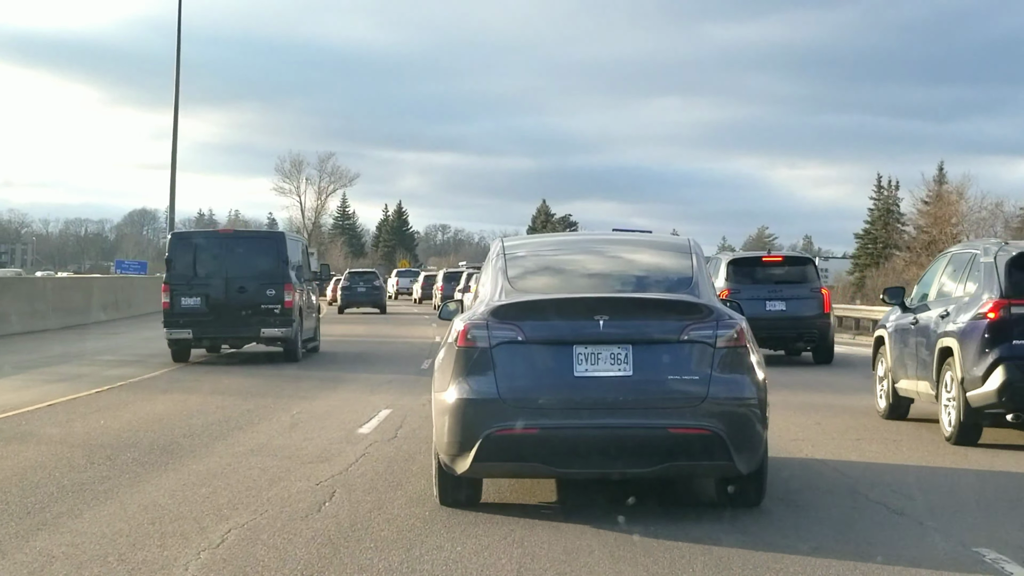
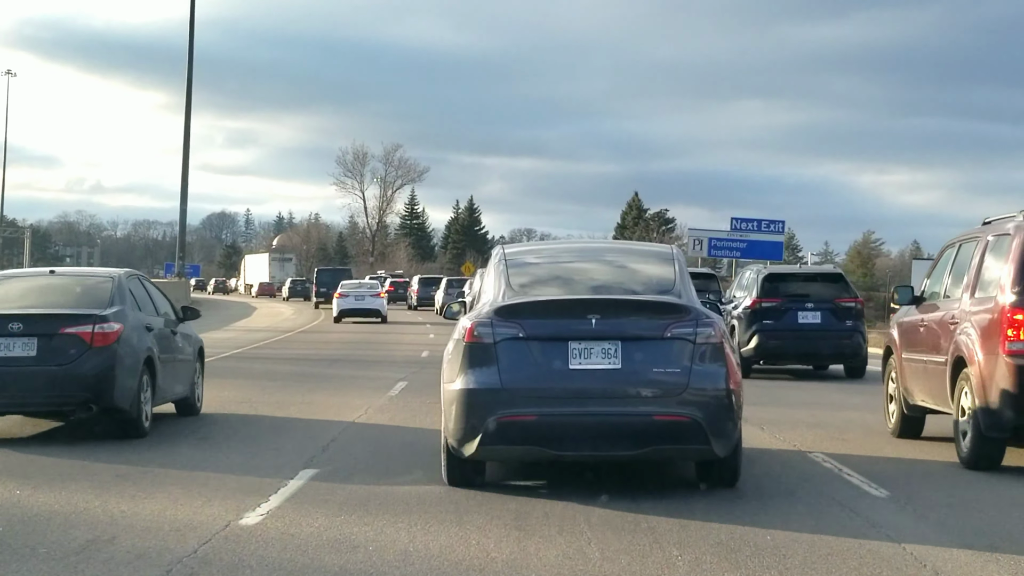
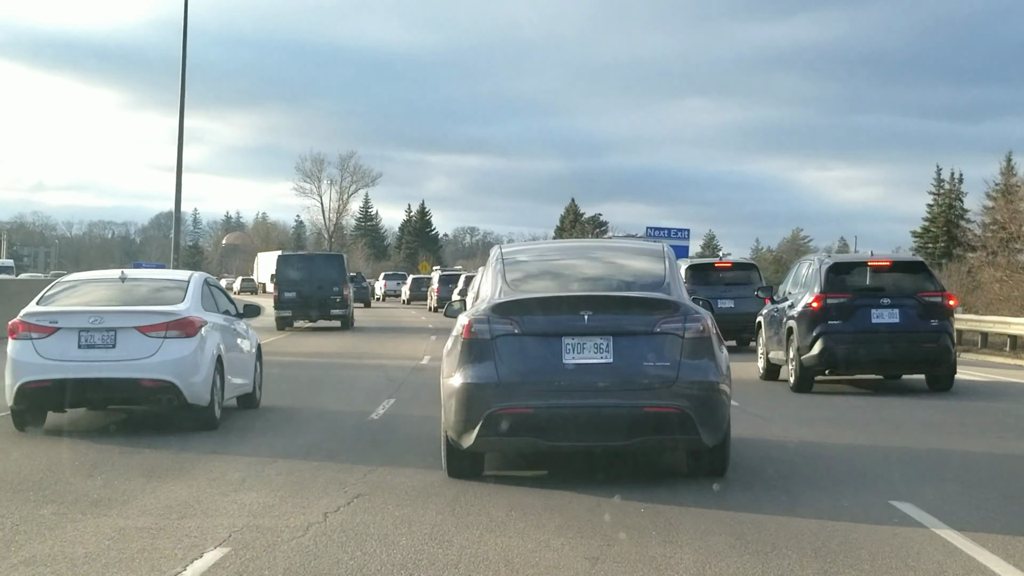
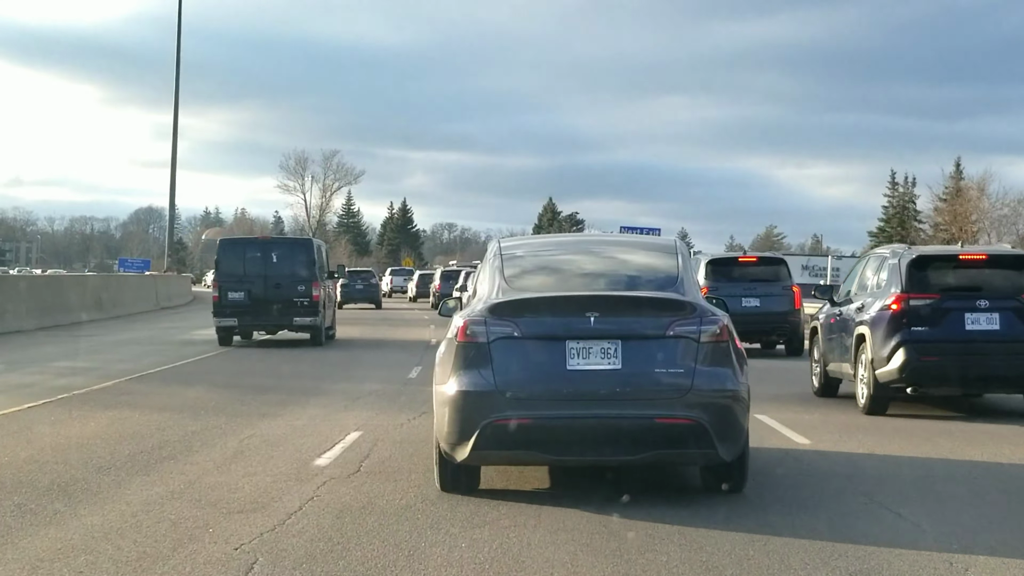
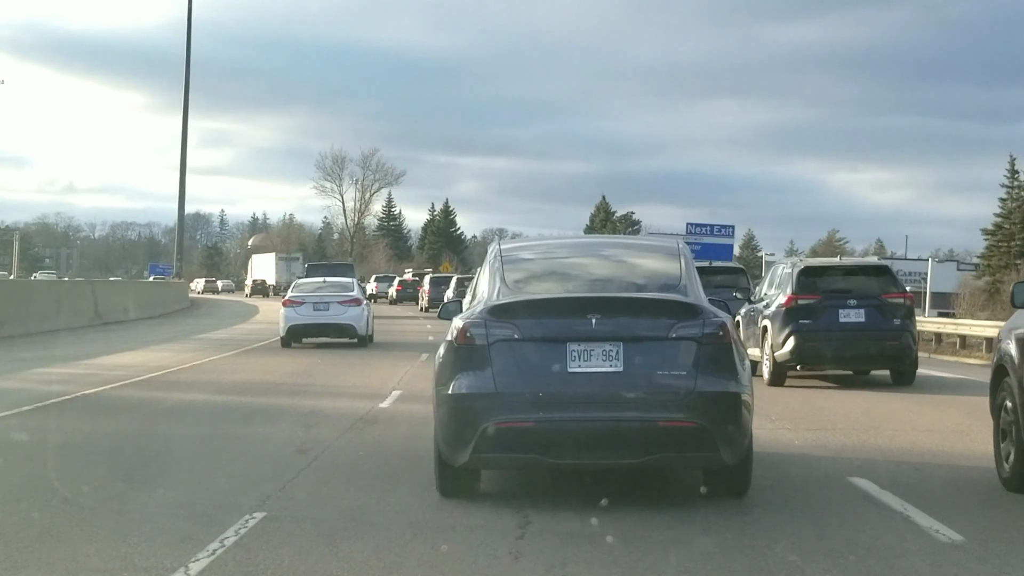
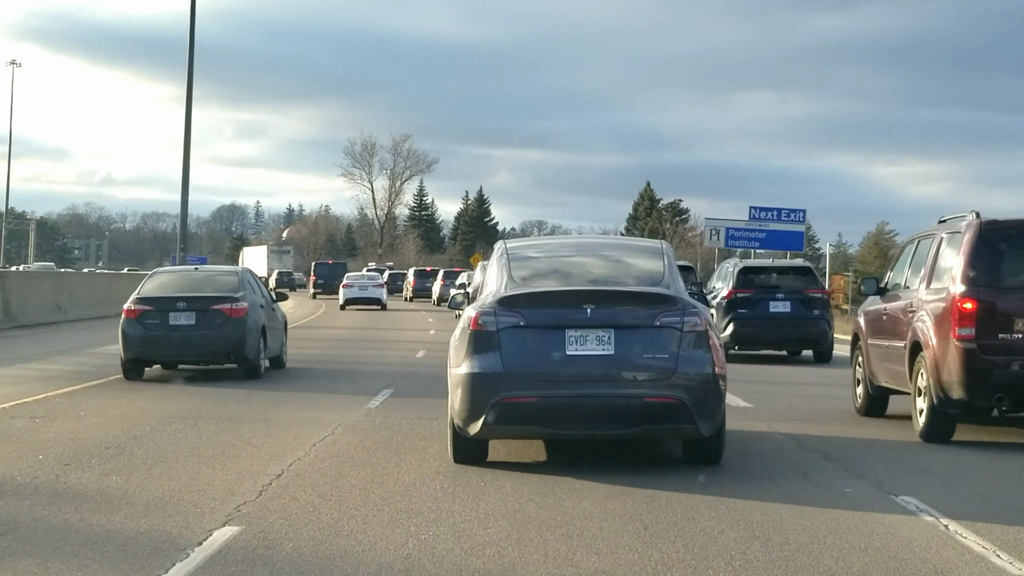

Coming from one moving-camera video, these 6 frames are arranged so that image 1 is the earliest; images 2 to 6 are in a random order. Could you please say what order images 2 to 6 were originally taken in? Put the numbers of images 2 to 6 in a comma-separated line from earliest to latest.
4, 3, 5, 2, 6
